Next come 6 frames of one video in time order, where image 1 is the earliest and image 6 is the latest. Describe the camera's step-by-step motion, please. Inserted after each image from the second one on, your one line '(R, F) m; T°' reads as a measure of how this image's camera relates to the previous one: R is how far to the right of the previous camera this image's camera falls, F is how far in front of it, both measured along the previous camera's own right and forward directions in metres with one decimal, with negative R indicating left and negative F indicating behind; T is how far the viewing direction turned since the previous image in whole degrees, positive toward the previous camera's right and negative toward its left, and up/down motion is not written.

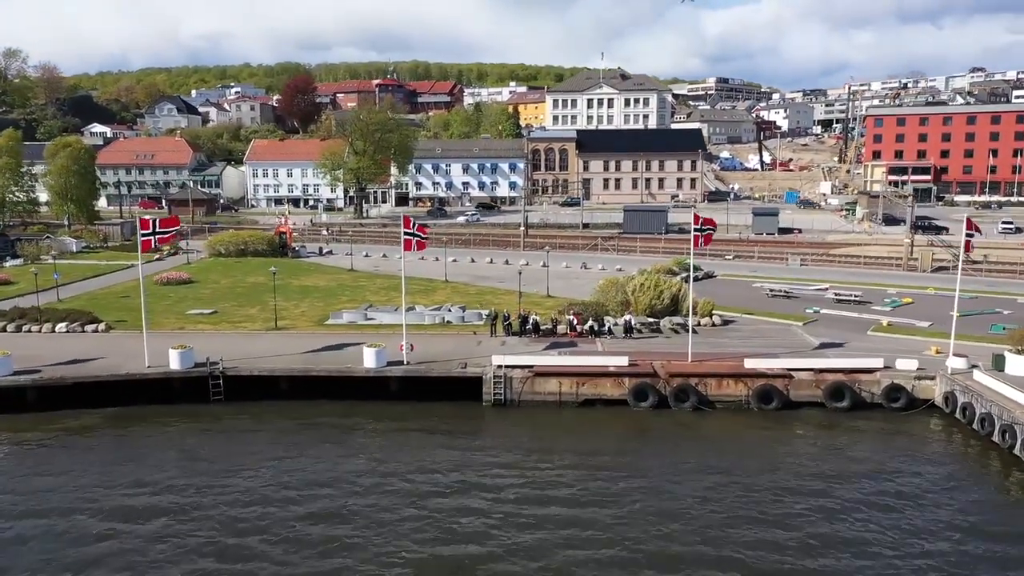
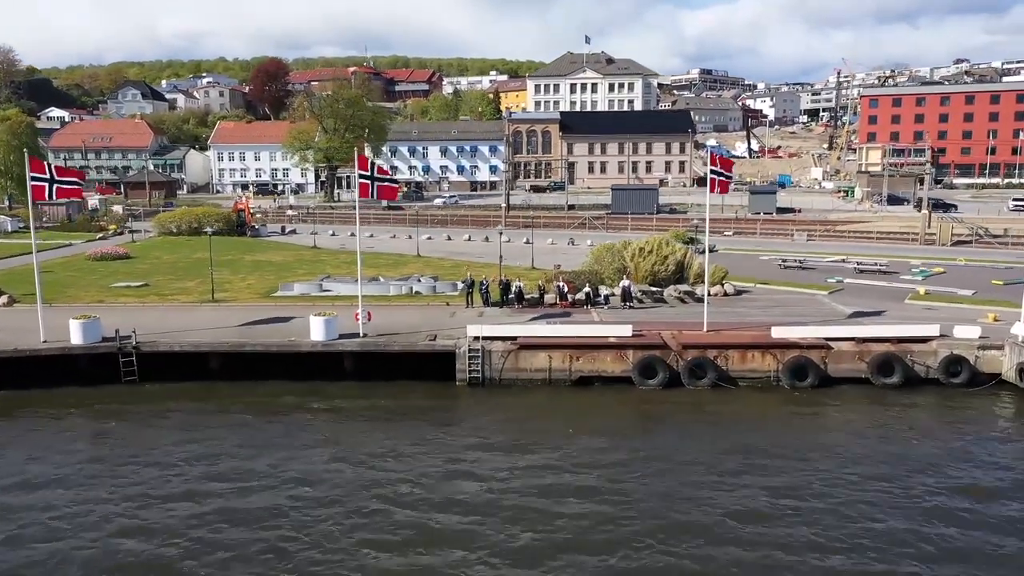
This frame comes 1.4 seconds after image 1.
(+0.1, +5.7) m; +1°
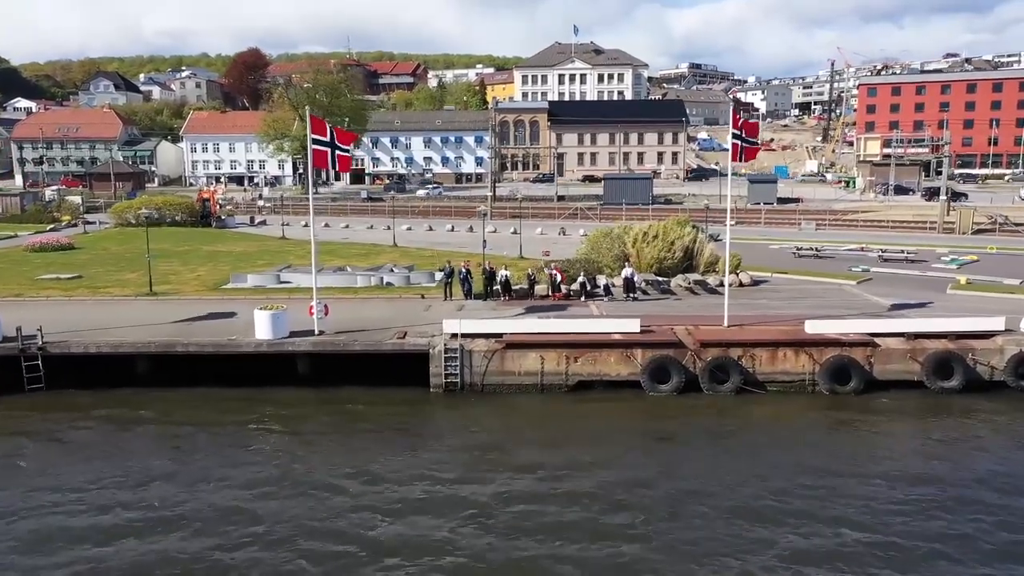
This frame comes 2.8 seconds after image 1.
(+0.1, +4.3) m; +1°
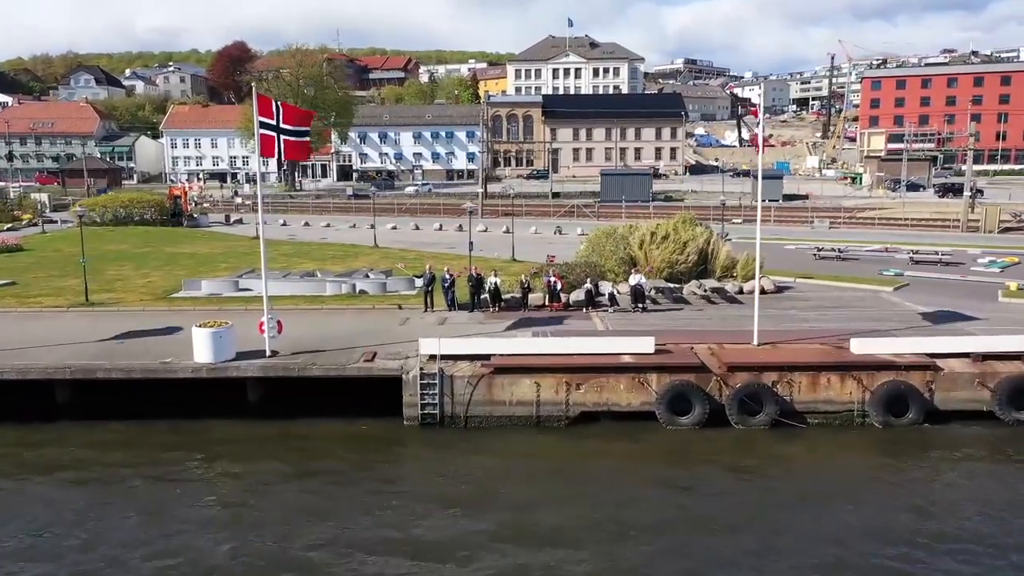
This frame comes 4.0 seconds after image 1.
(+0.1, +3.6) m; 0°
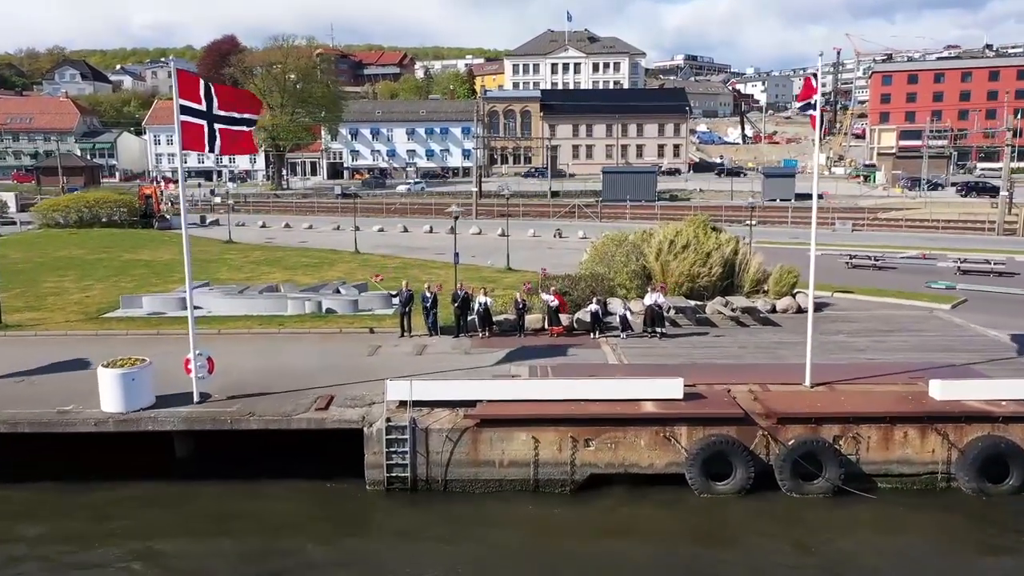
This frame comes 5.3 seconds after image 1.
(+0.1, +3.9) m; 0°
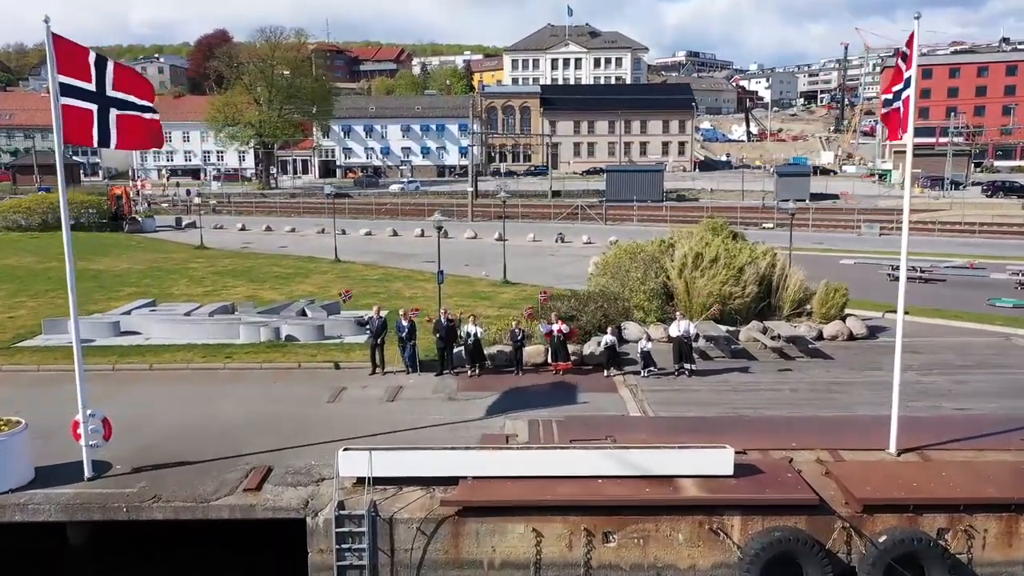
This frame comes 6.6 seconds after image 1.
(+0.1, +3.7) m; 0°
